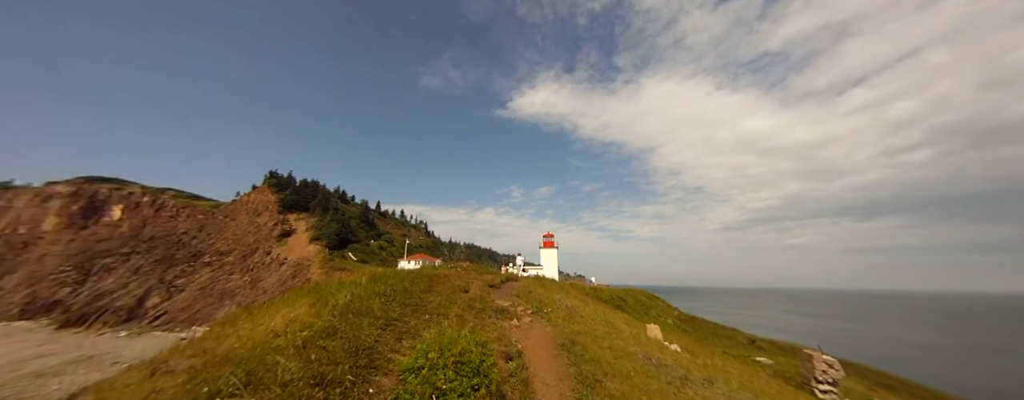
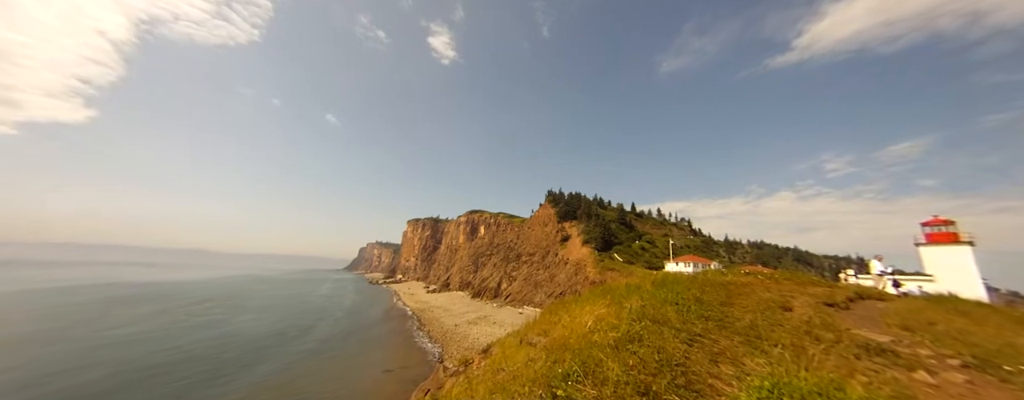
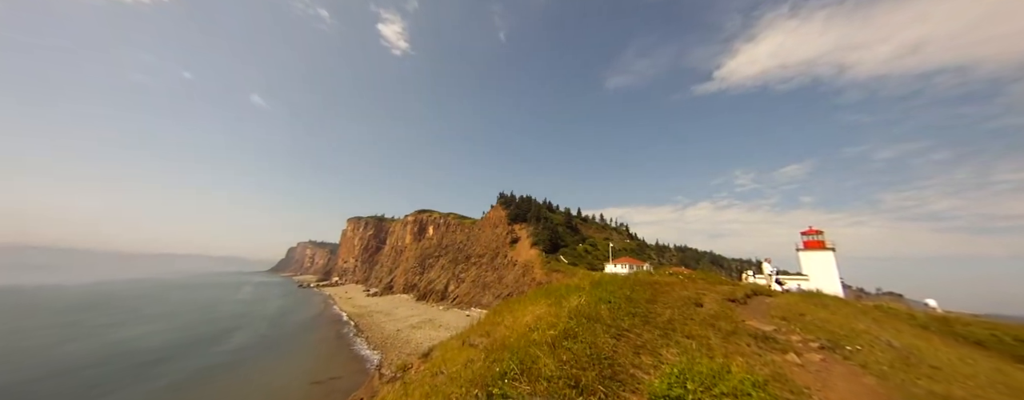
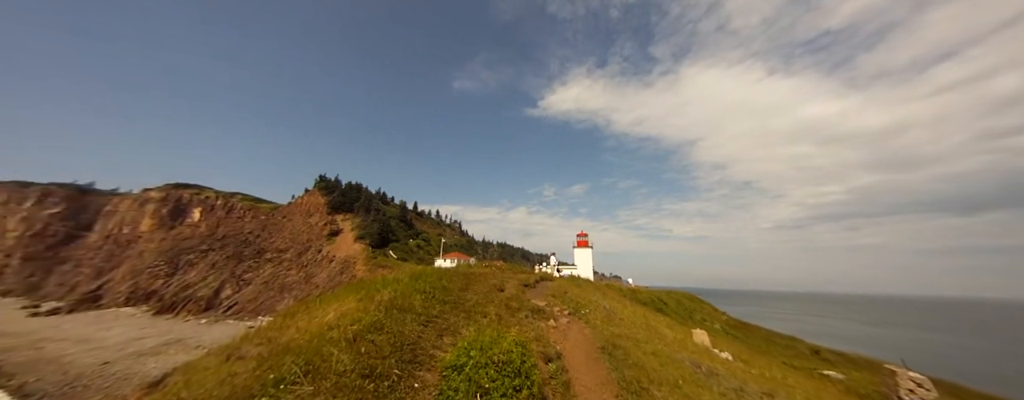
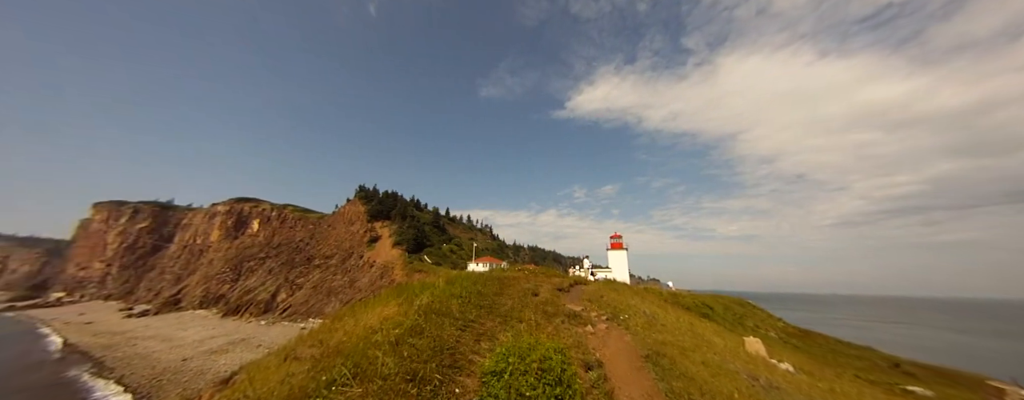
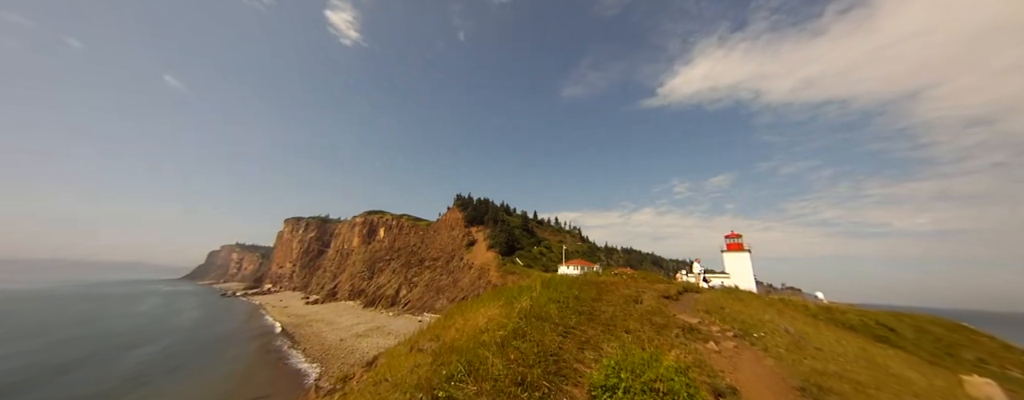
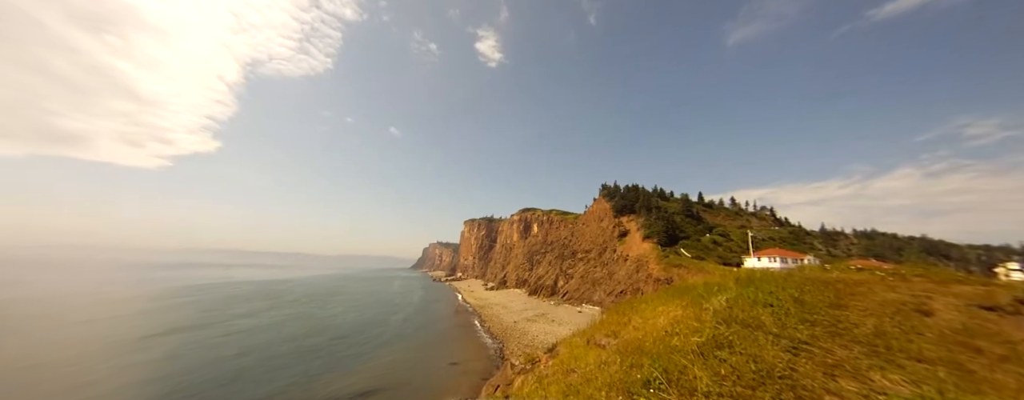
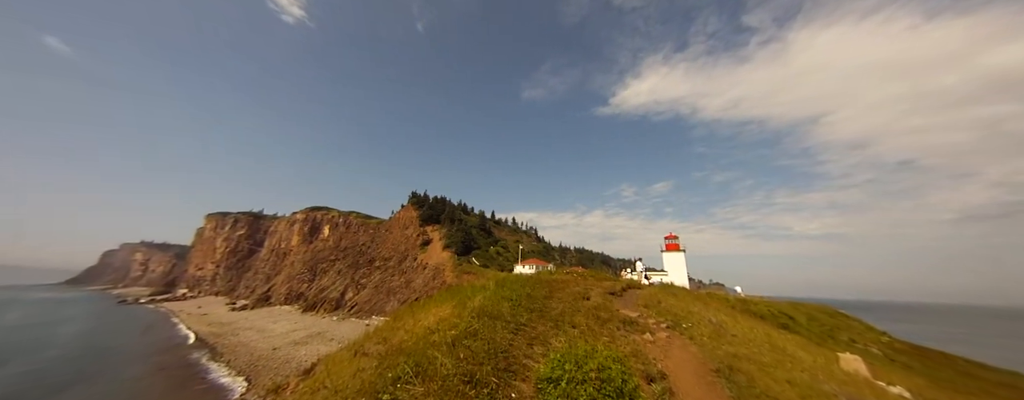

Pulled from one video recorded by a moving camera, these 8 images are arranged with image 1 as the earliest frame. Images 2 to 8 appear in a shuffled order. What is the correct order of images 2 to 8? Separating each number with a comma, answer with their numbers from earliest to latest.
4, 5, 8, 6, 3, 2, 7
